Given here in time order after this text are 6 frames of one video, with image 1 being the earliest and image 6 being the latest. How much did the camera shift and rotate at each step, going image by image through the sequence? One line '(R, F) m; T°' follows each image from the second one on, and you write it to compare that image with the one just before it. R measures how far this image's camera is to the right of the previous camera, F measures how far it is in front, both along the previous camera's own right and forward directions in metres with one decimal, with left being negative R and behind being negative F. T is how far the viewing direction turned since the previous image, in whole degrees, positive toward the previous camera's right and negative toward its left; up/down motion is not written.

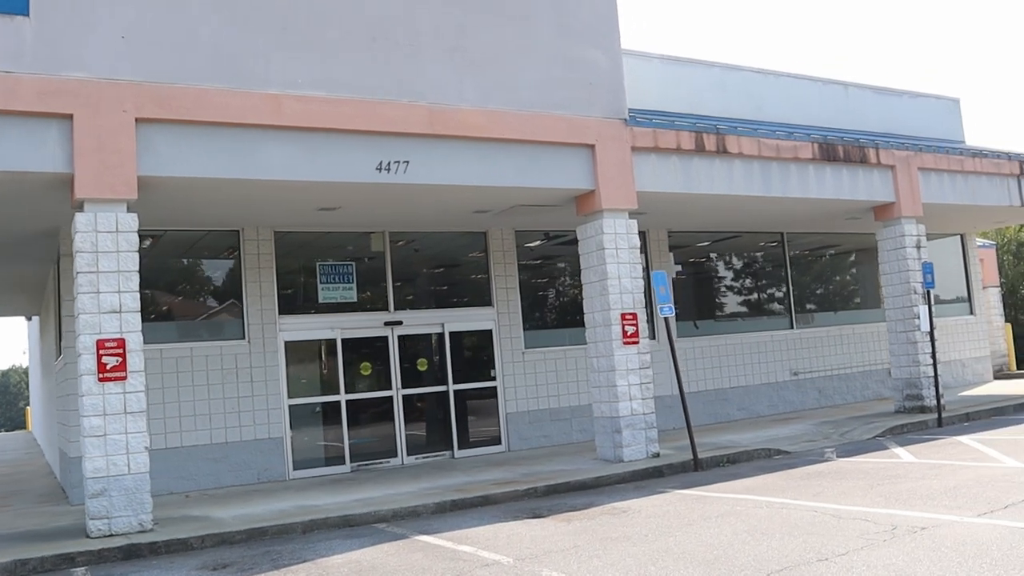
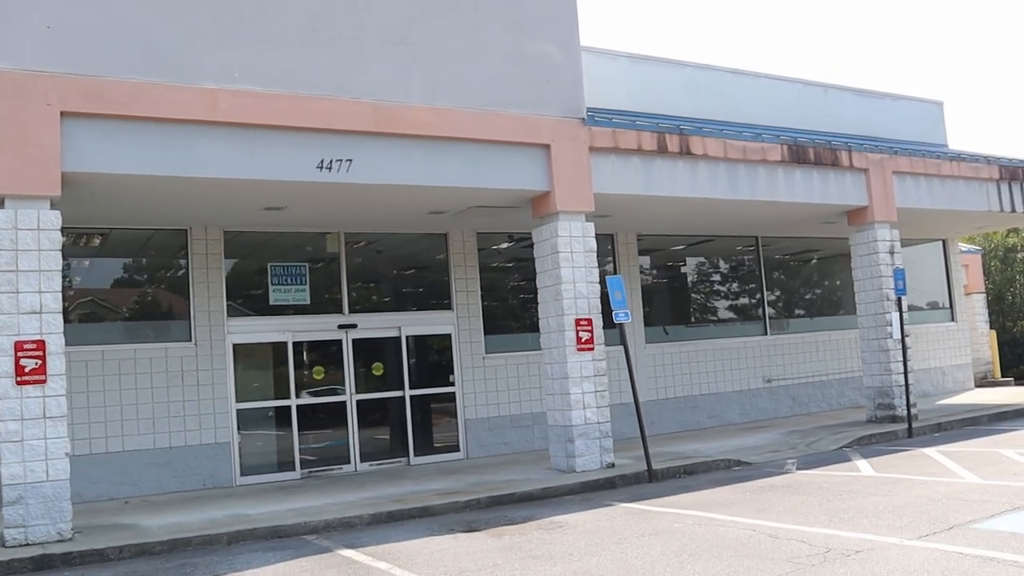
(+0.7, +0.4) m; 0°
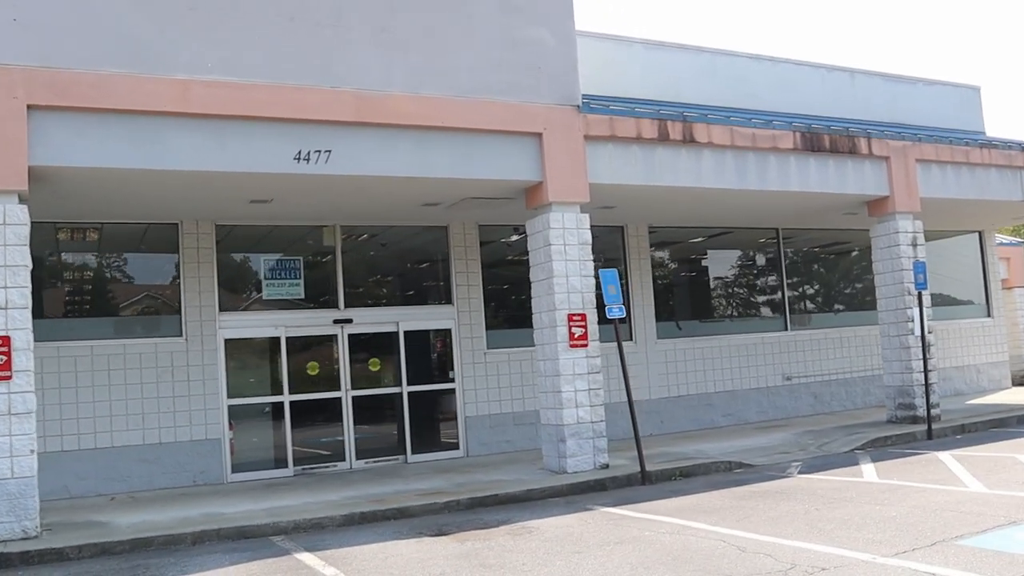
(+0.8, +0.4) m; -3°
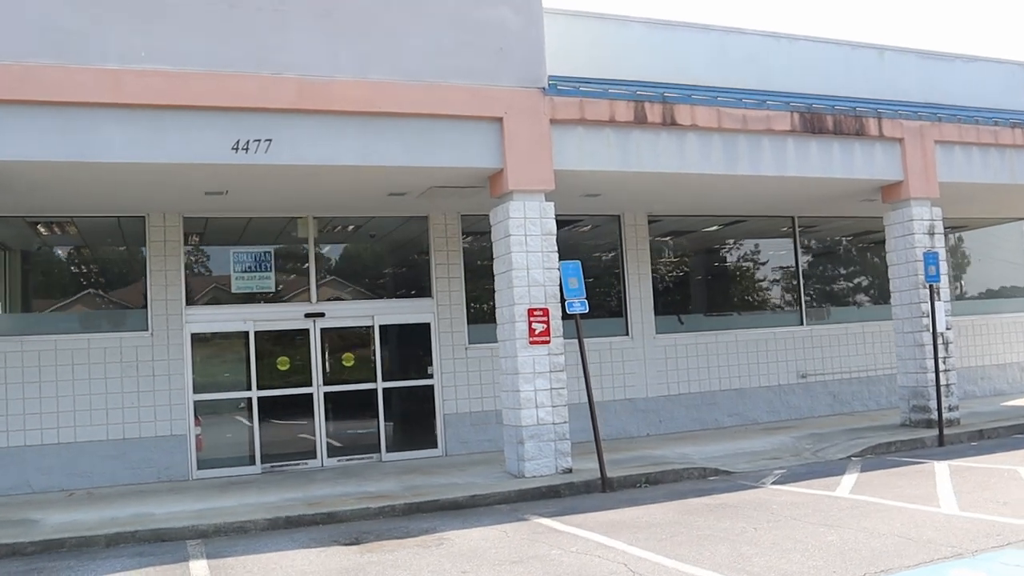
(+1.5, +0.7) m; -5°
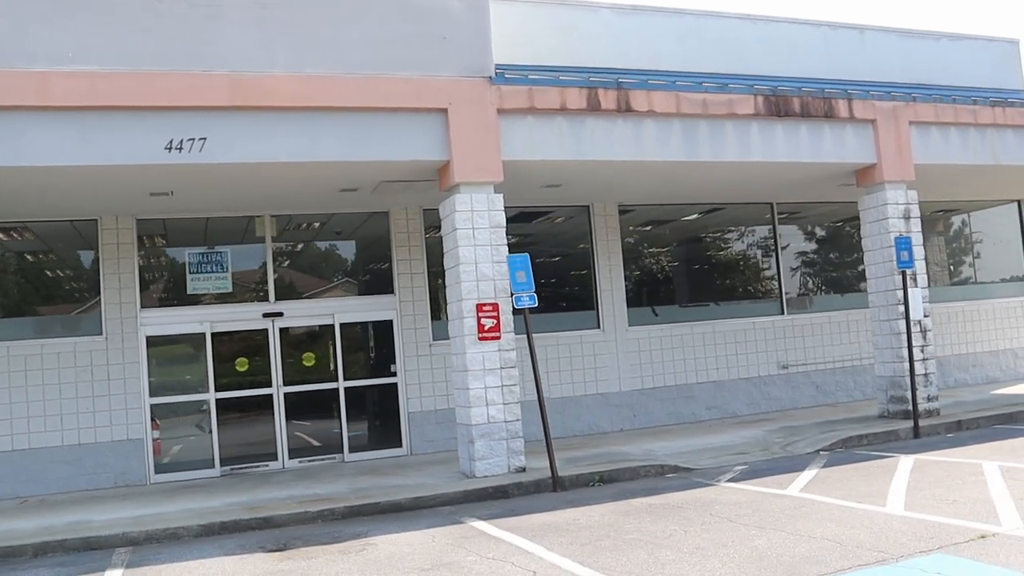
(+0.9, +0.3) m; -2°
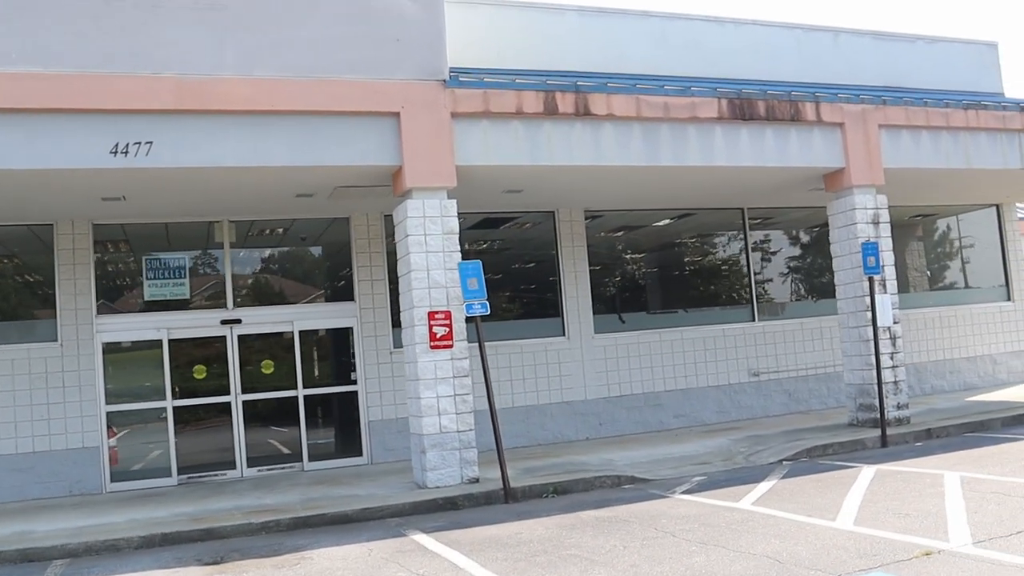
(+0.5, +0.2) m; 0°
